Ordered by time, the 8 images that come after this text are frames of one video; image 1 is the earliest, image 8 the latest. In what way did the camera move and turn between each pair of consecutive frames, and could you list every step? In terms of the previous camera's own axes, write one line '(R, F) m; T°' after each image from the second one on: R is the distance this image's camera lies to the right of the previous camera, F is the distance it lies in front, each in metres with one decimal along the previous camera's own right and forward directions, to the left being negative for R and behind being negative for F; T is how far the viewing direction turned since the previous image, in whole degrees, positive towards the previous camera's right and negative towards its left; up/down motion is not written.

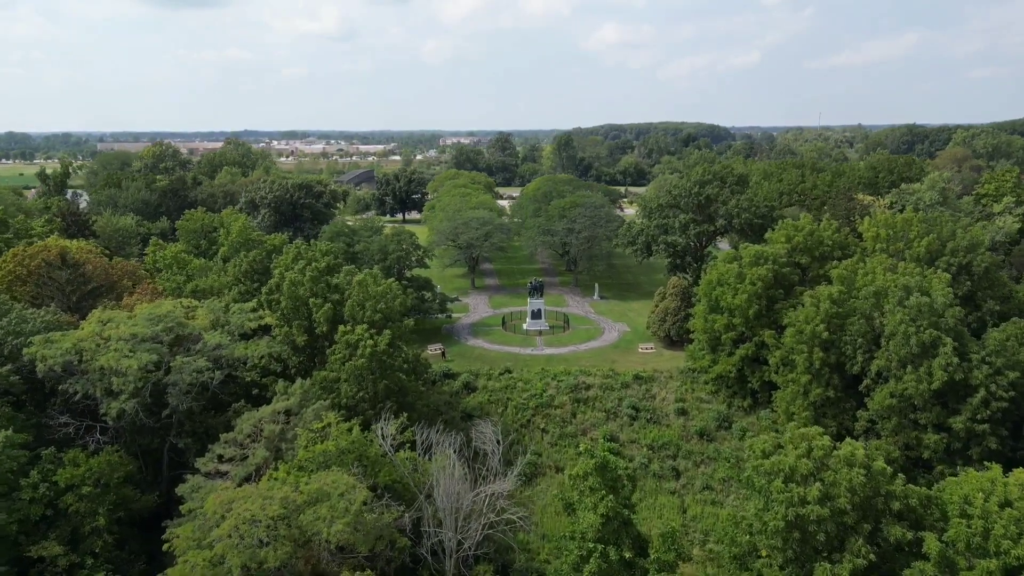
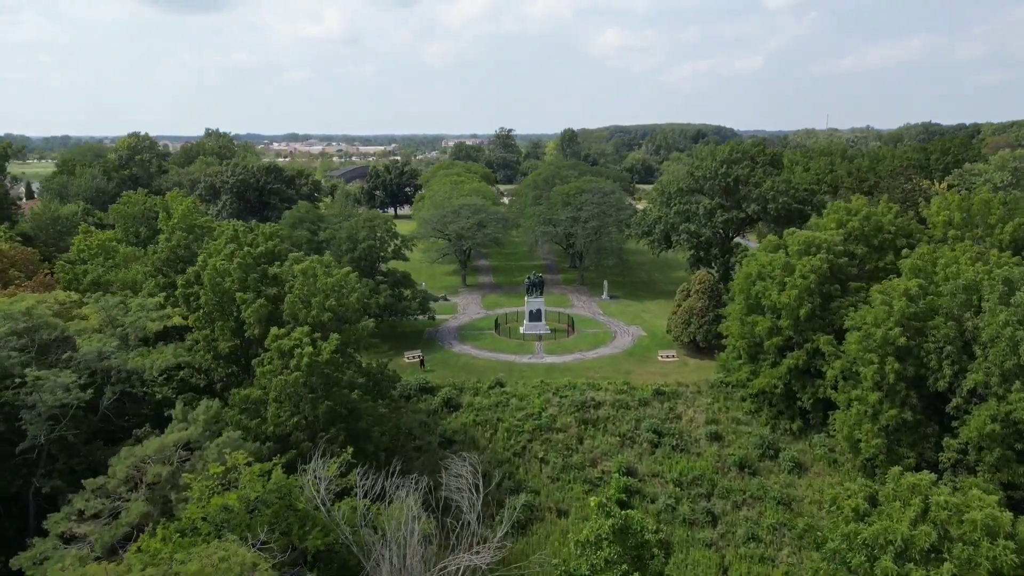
(+0.5, +7.6) m; 0°
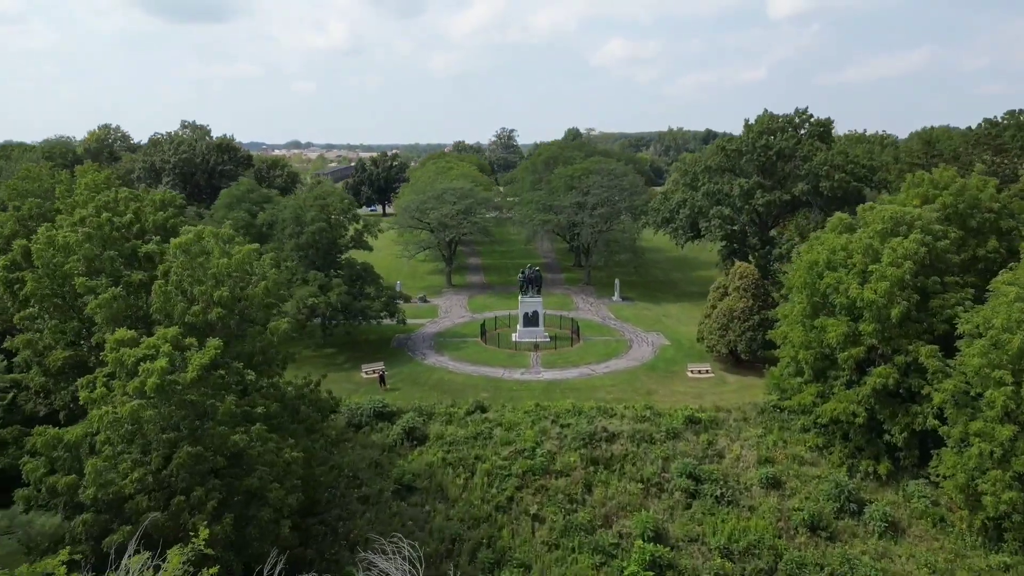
(+0.6, +8.2) m; 0°
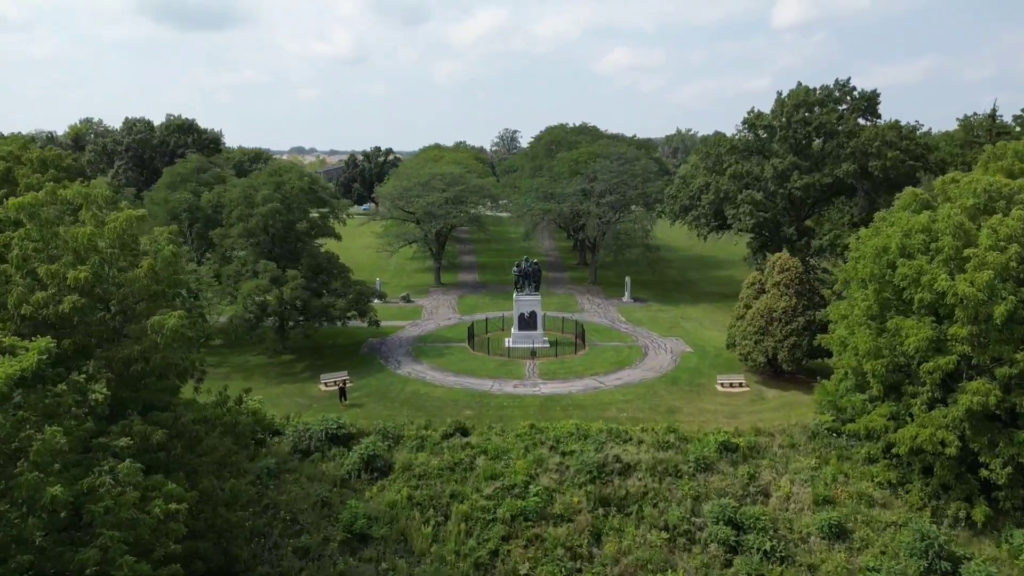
(+0.4, +5.1) m; 0°
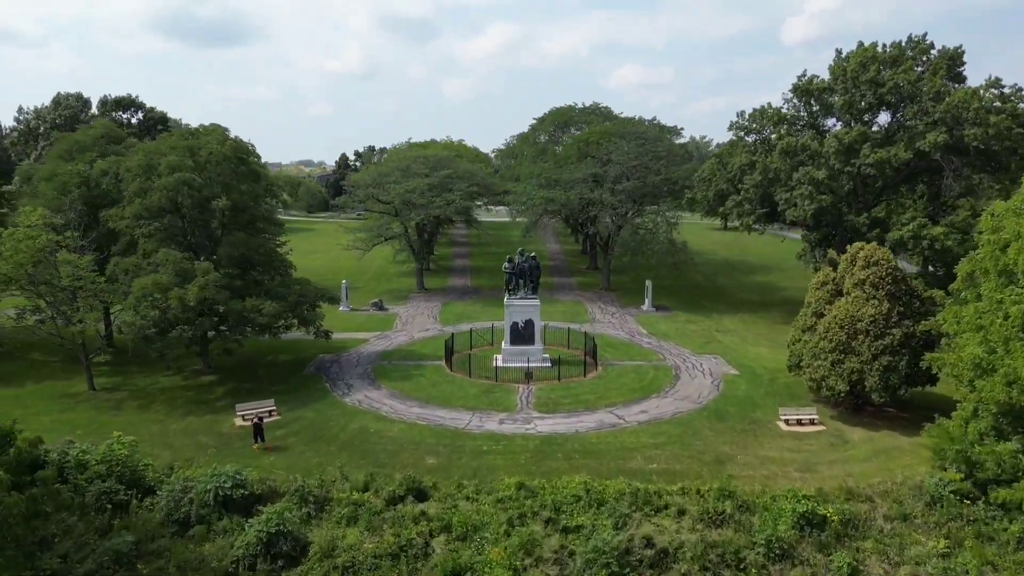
(+0.5, +6.4) m; -1°
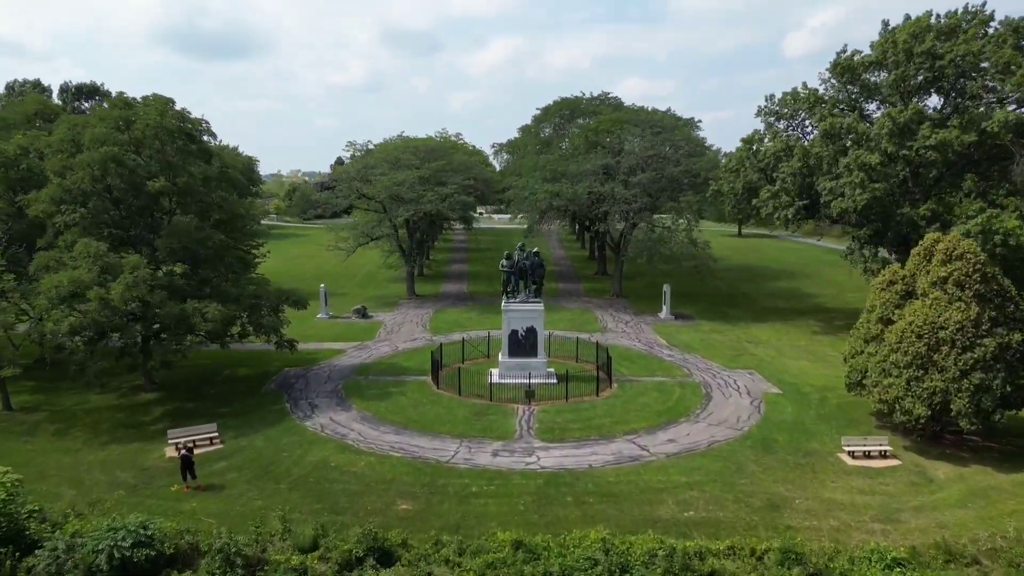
(+0.1, +3.4) m; 0°
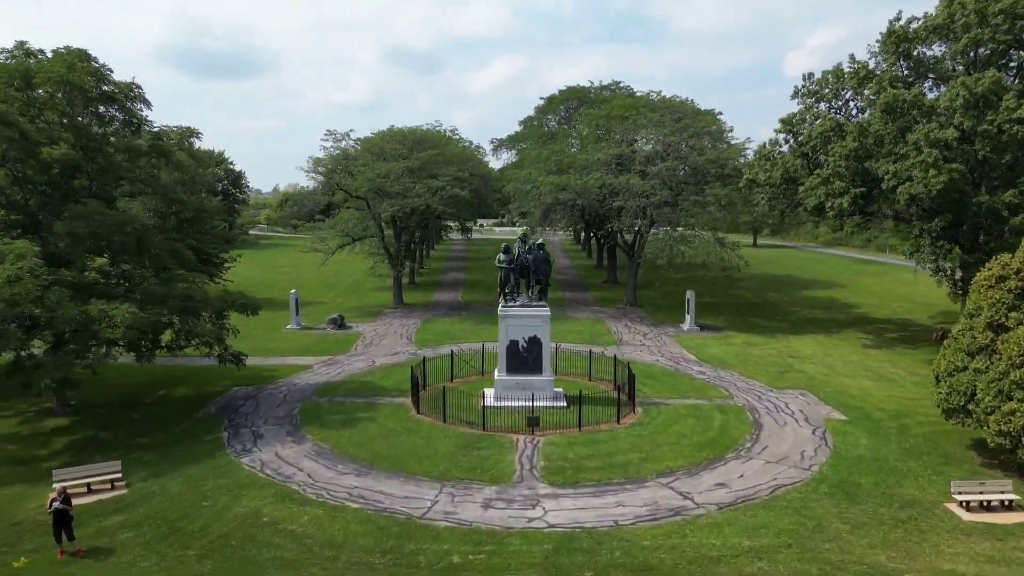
(0.0, +3.5) m; 0°
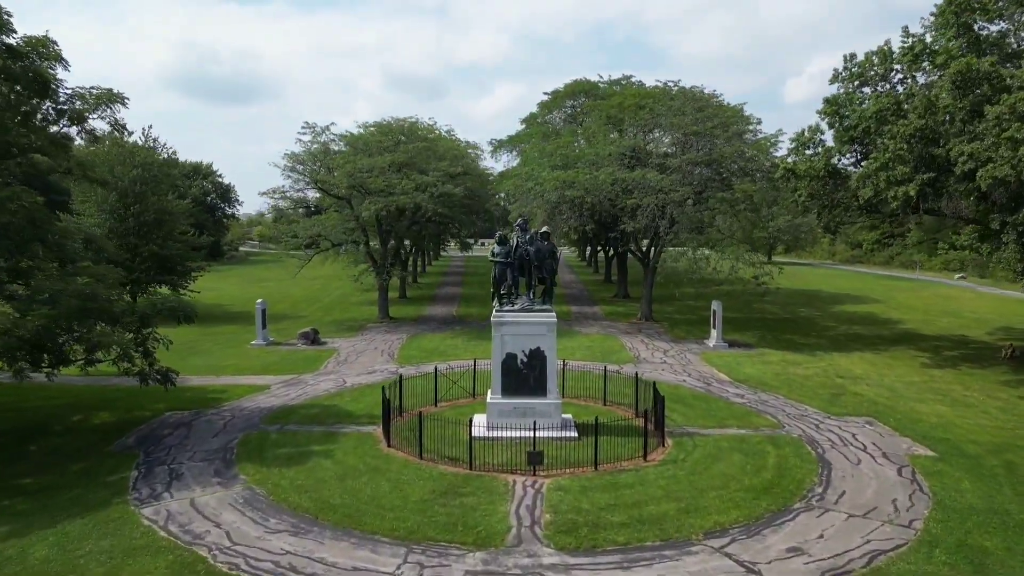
(+0.1, +2.9) m; 0°
